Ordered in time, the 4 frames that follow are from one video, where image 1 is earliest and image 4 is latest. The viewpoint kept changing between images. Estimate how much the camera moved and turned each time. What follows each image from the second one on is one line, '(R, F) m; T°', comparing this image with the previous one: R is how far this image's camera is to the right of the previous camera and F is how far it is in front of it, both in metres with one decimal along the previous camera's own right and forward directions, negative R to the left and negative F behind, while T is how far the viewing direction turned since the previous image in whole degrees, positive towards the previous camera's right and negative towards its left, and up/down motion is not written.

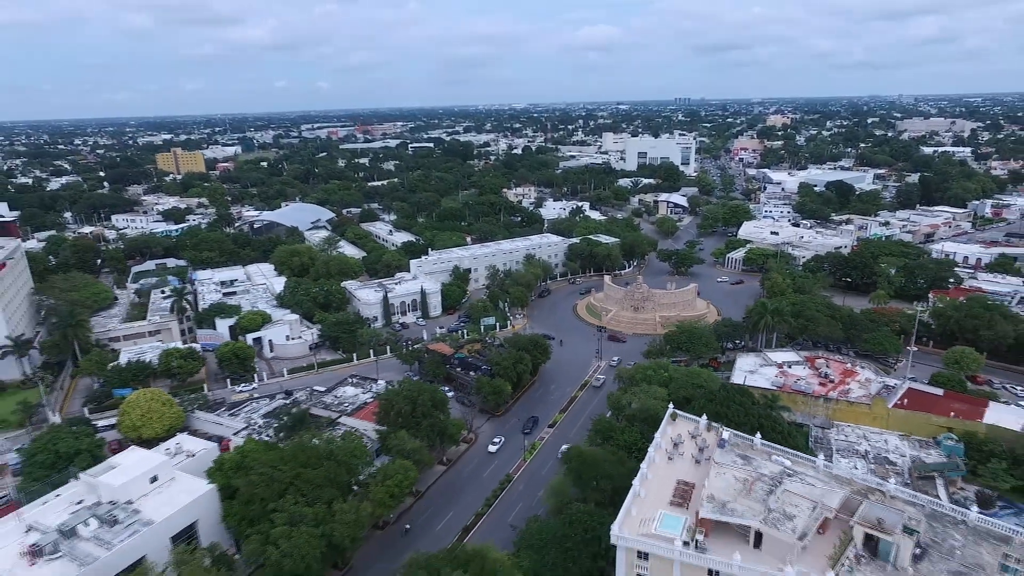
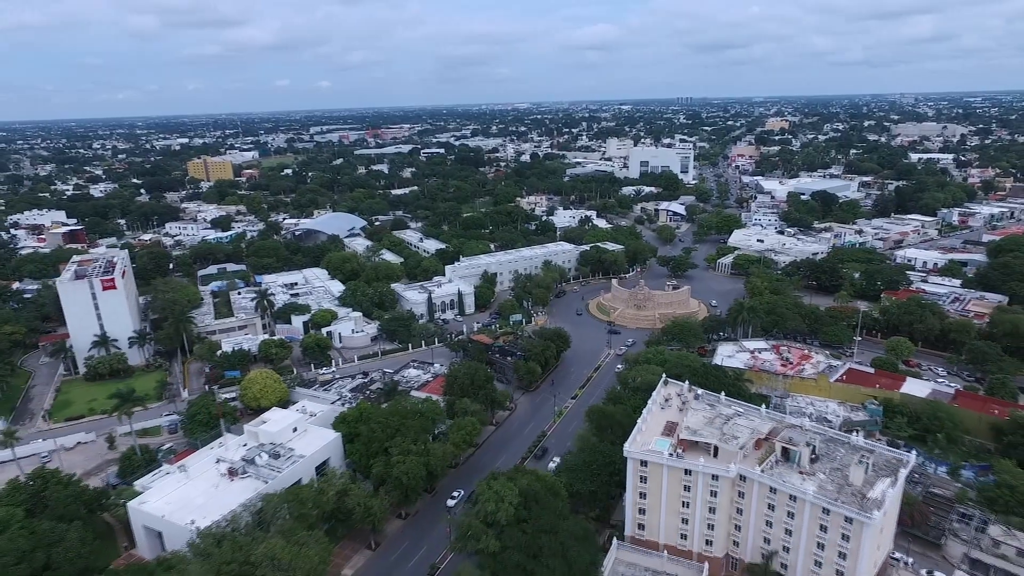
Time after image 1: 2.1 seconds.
(-2.0, -9.7) m; 0°
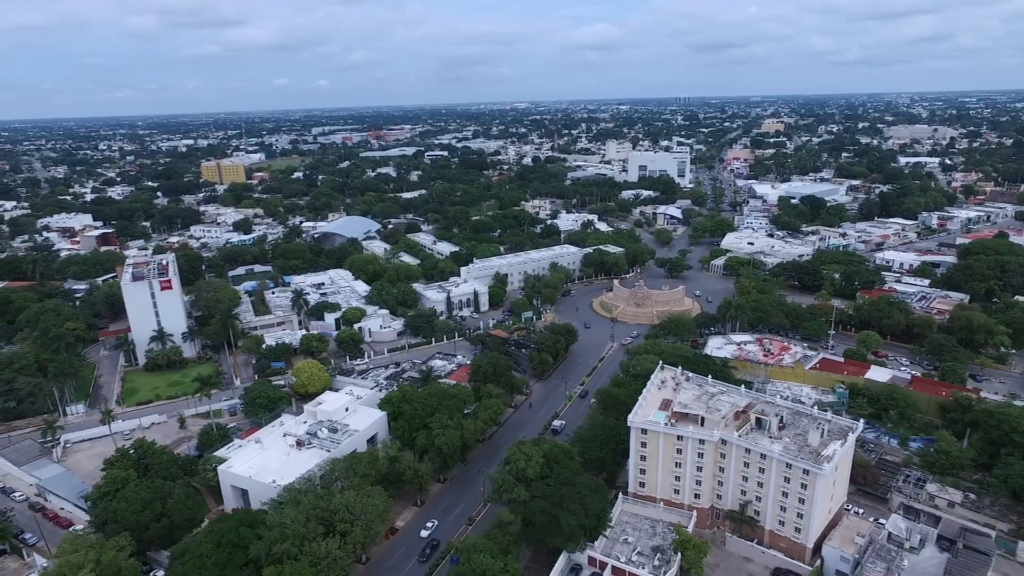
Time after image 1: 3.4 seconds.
(-1.4, -6.0) m; 0°
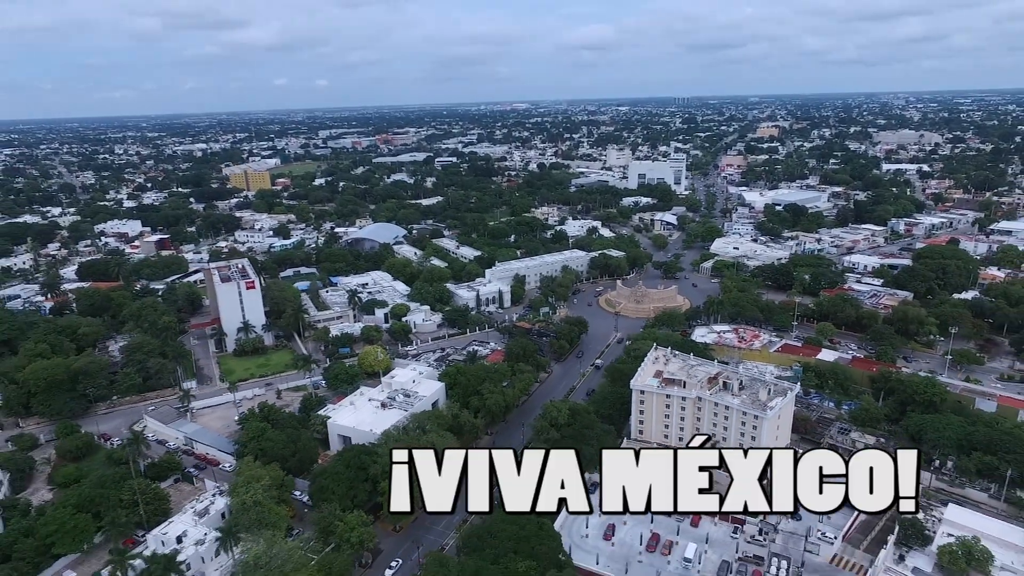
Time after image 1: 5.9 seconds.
(-2.4, -12.0) m; 0°
